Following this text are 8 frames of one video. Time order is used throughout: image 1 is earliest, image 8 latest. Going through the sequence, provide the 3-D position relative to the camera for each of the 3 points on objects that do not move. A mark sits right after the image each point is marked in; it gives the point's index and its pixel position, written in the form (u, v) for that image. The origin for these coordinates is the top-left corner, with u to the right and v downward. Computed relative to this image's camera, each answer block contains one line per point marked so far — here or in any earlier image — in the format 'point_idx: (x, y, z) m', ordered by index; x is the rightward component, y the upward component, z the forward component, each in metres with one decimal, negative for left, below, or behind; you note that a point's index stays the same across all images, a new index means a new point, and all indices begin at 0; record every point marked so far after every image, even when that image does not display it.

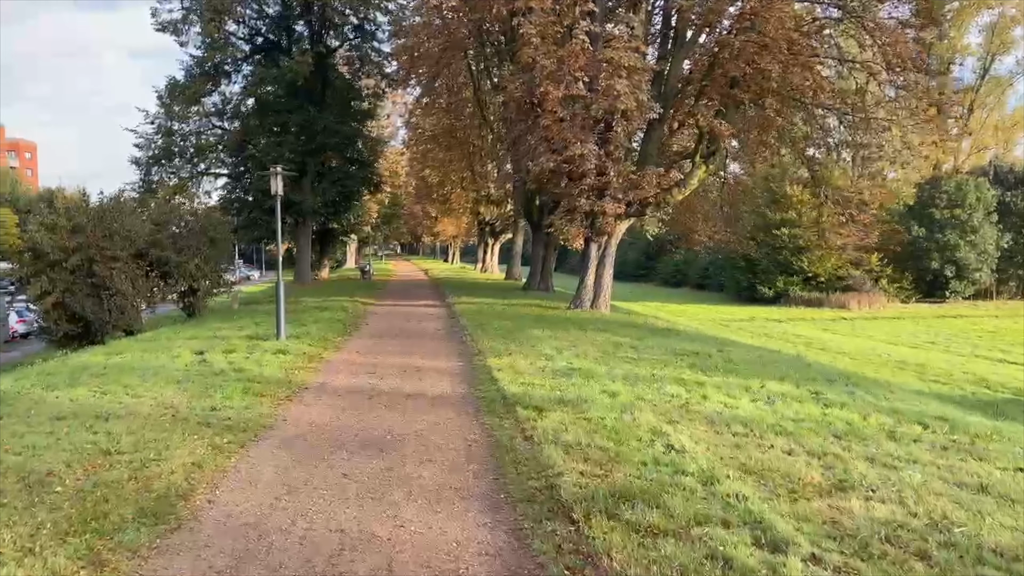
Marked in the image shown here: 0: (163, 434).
0: (-2.4, -1.0, +5.7) m
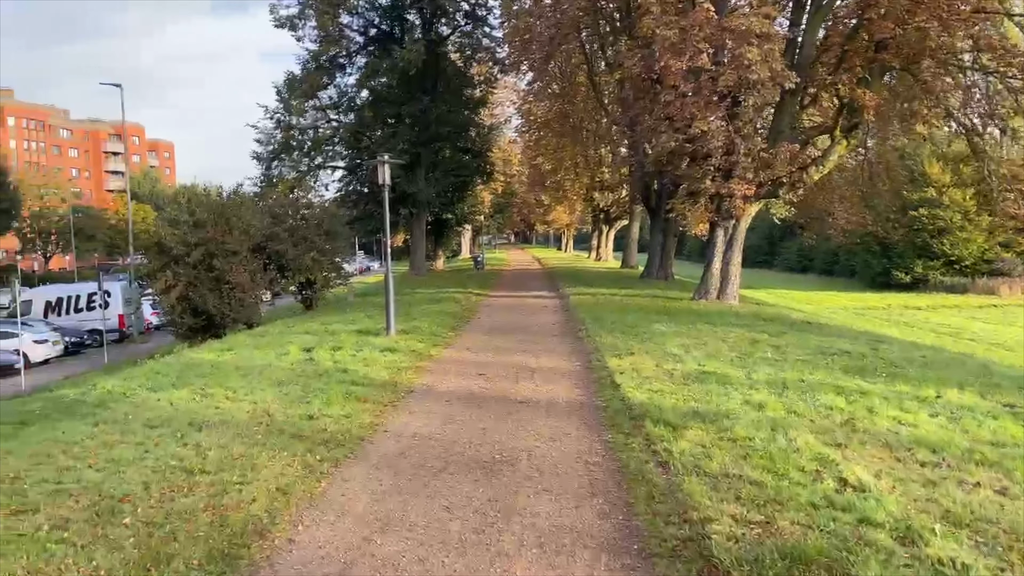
0: (-1.6, -1.0, +5.2) m
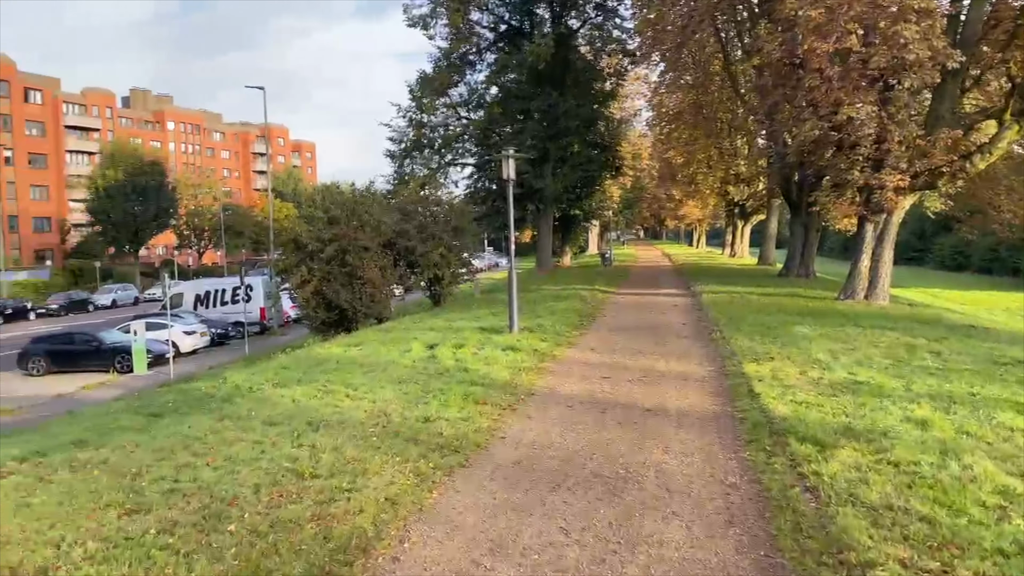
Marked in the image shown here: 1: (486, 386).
0: (-0.9, -1.0, +5.0) m
1: (-0.2, -0.9, +7.3) m
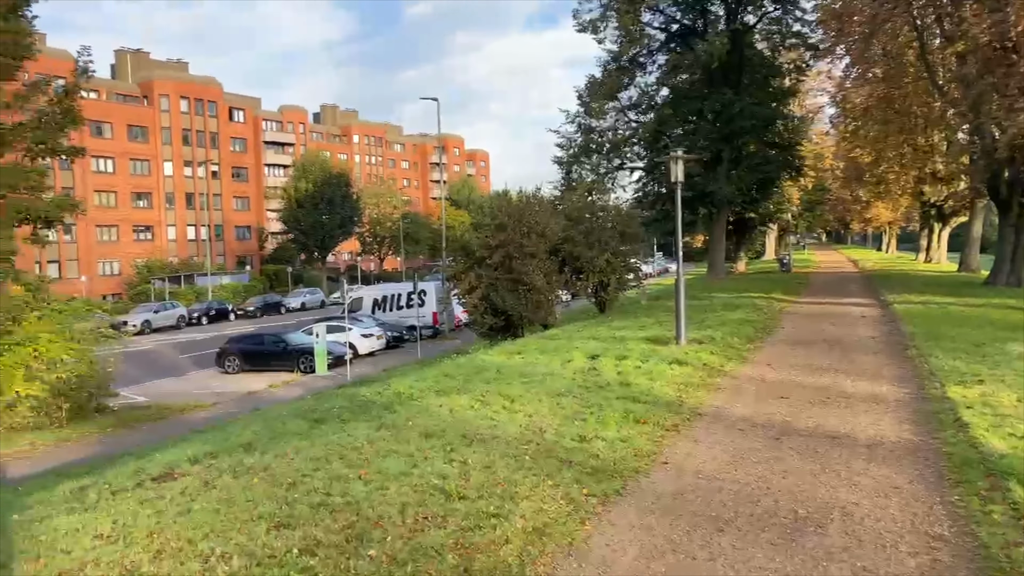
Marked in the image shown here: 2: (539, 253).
0: (0.0, -1.1, +4.7) m
1: (+1.1, -1.0, +6.9) m
2: (+0.6, +0.8, +19.7) m
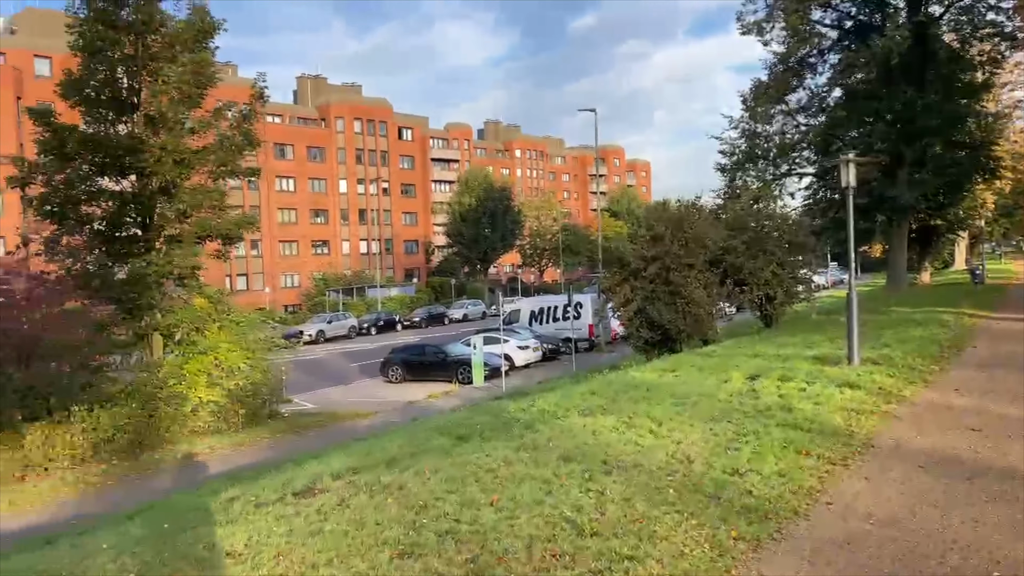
0: (+0.8, -1.2, +4.4) m
1: (+2.2, -1.1, +6.2) m
2: (+4.2, +0.5, +18.9) m
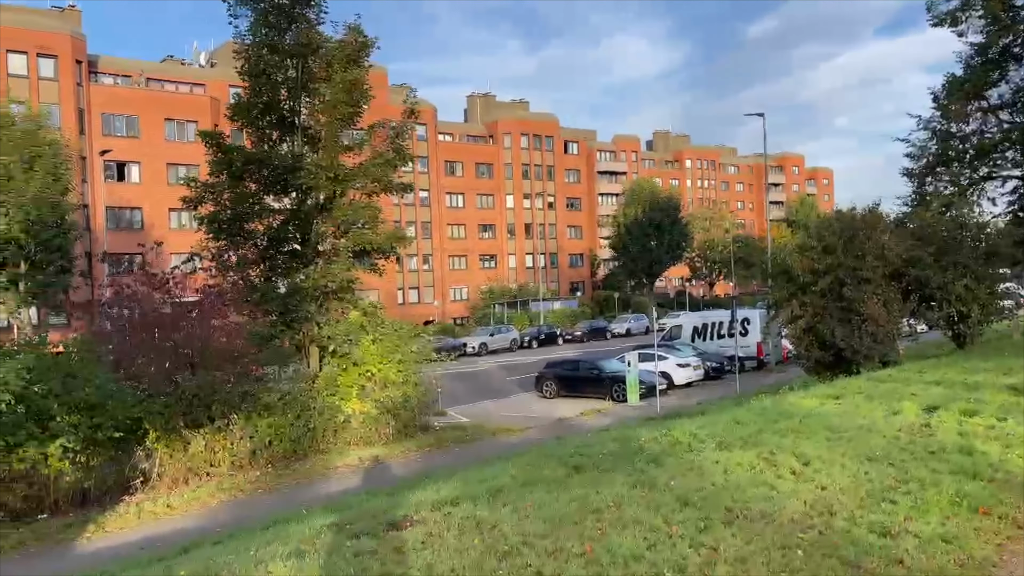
0: (+1.1, -1.2, +3.6) m
1: (+3.0, -1.2, +5.1) m
2: (+7.5, +0.2, +17.1) m
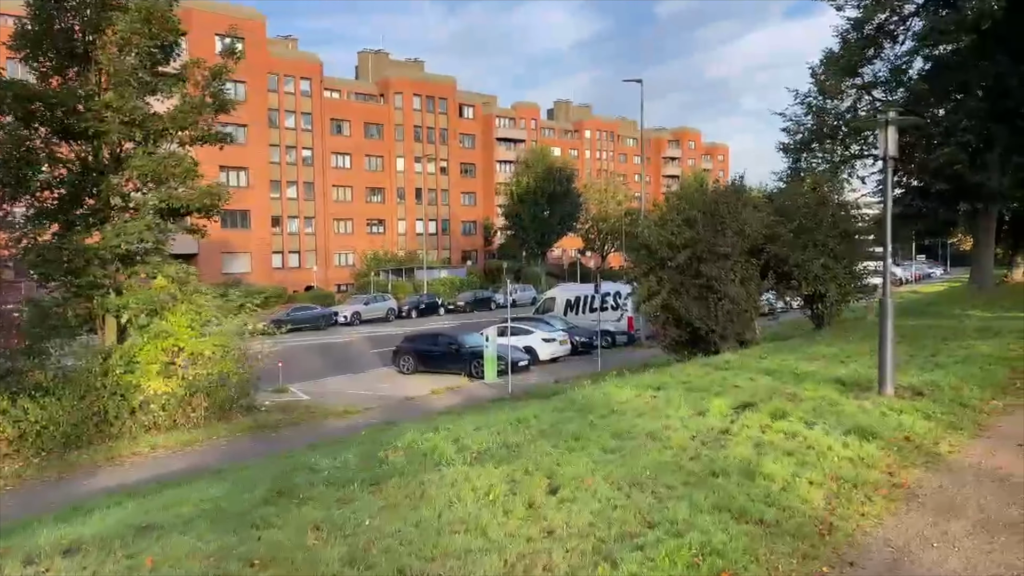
0: (-0.5, -1.2, +2.2) m
1: (+1.2, -1.1, +3.9) m
2: (+4.4, +0.7, +16.3) m
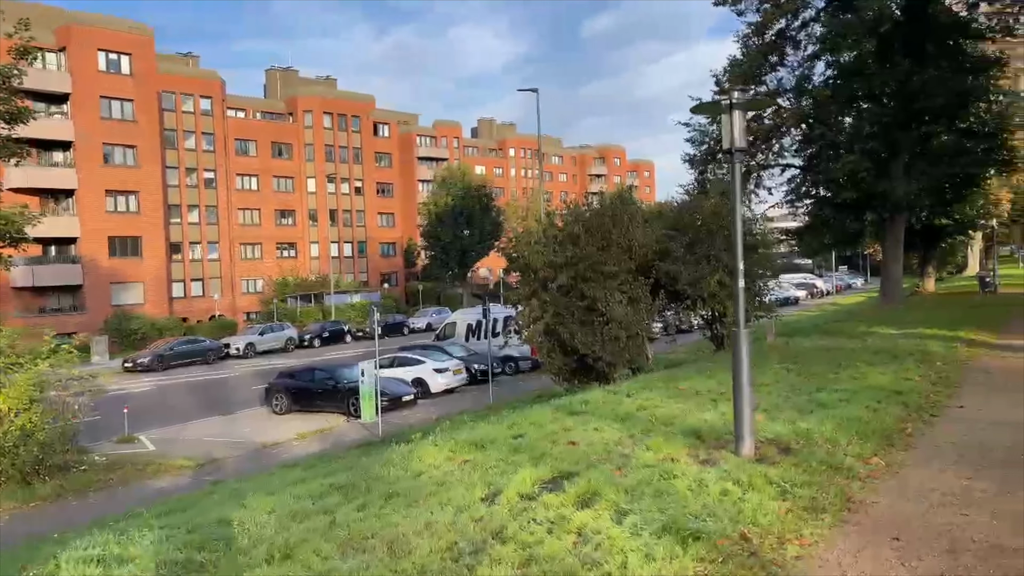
0: (-1.8, -1.4, +0.3) m
1: (-0.3, -1.3, +2.2) m
2: (+2.0, +0.3, +14.8) m
